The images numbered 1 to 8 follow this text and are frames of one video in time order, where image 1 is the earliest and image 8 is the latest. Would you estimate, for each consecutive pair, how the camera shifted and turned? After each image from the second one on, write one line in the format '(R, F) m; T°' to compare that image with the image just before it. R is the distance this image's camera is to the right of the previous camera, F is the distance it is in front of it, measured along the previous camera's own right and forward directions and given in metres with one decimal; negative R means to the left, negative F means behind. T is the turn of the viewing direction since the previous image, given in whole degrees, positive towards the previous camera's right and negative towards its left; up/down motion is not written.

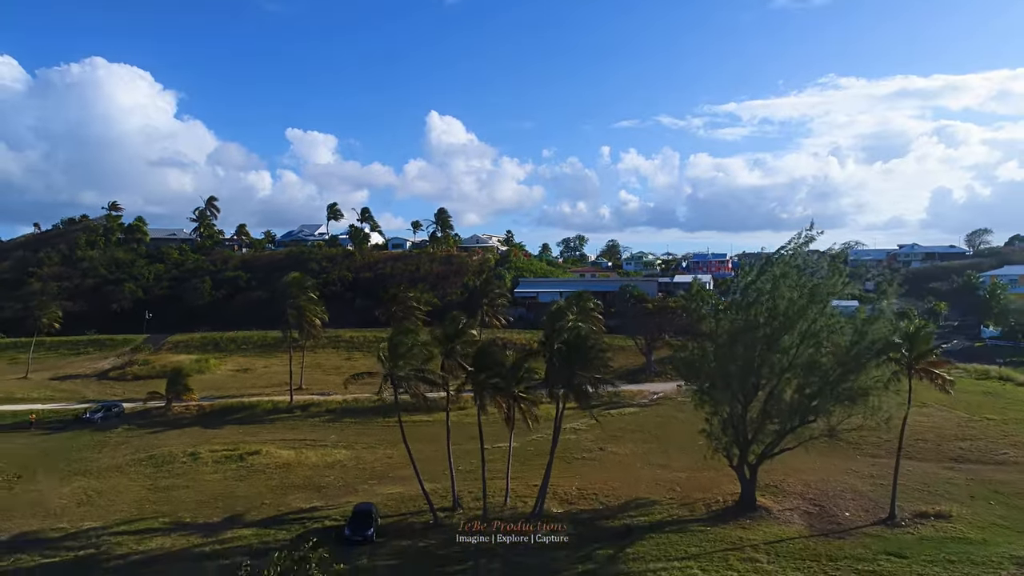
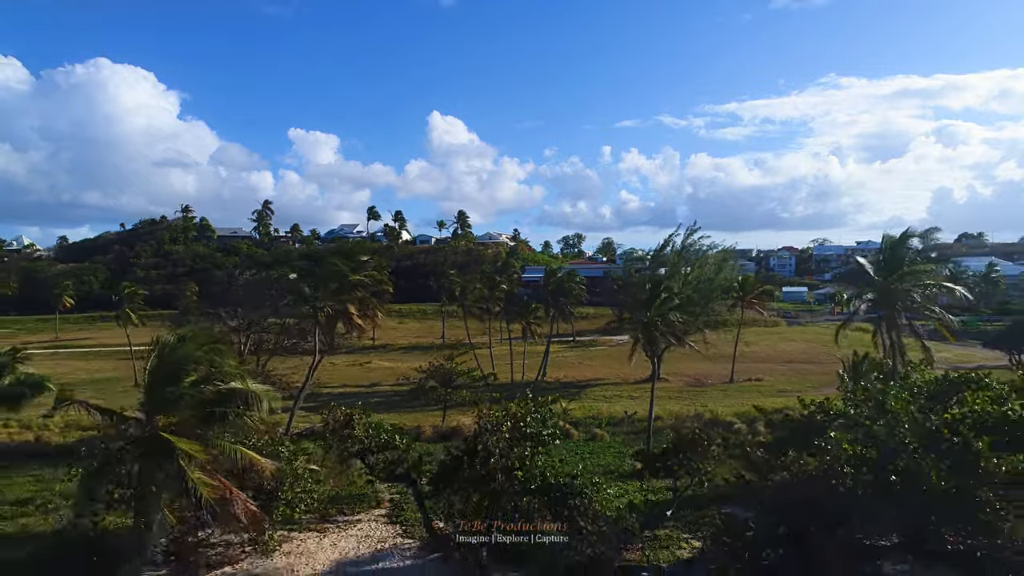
(-0.8, -19.1) m; 0°
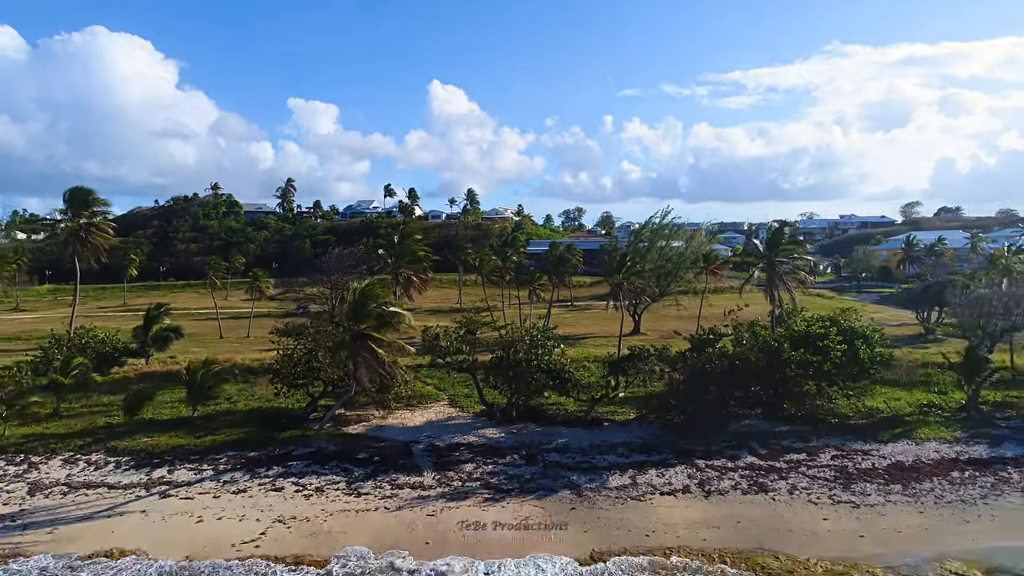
(-0.6, -10.1) m; 0°
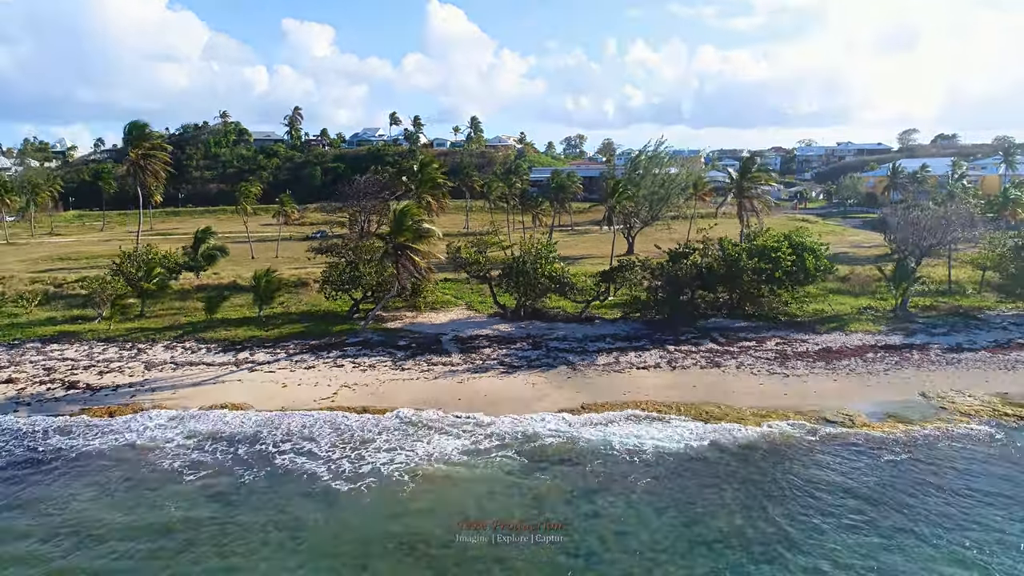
(-0.3, -5.1) m; 0°
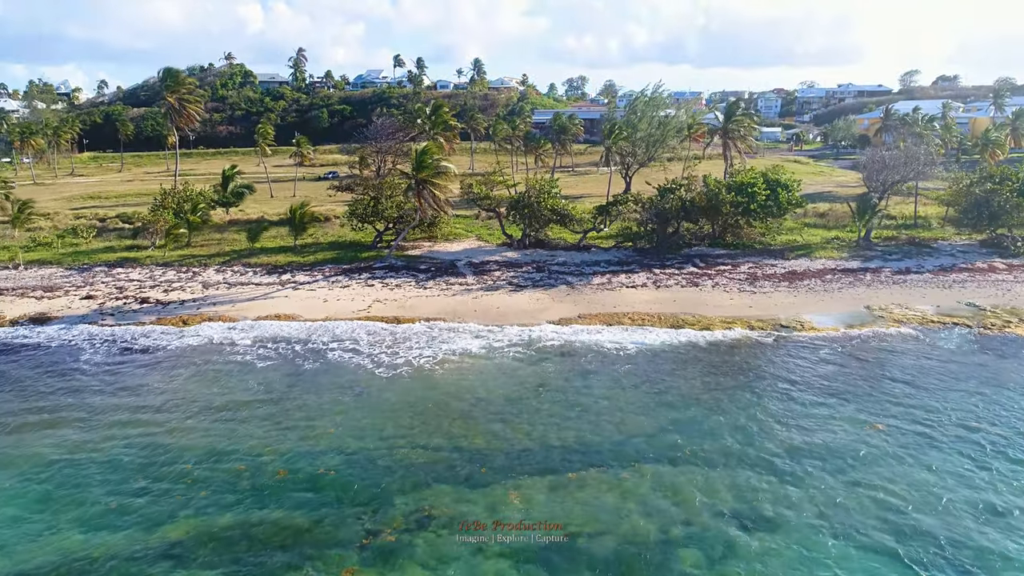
(-0.2, -3.9) m; 0°
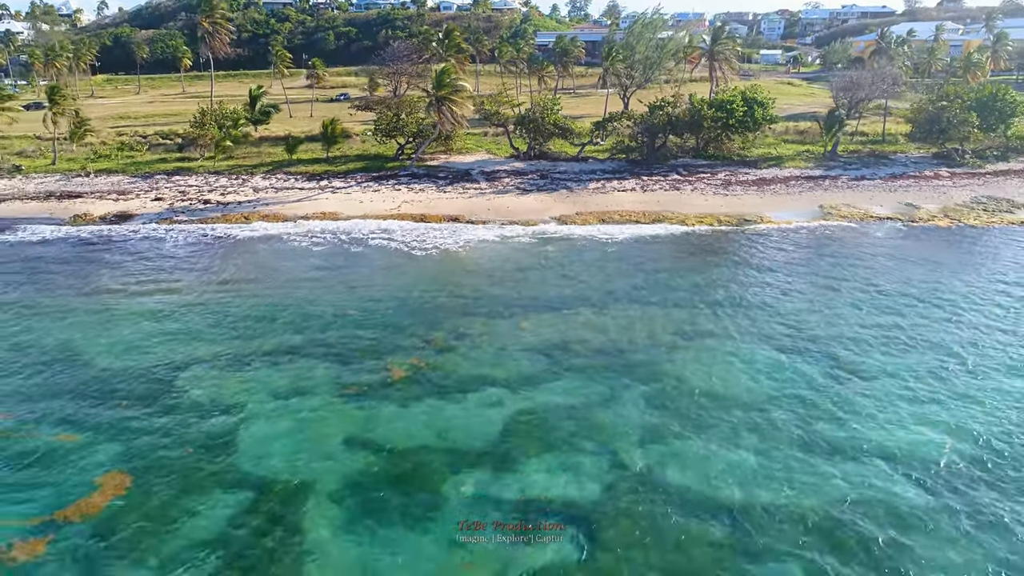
(-0.3, -4.9) m; 0°
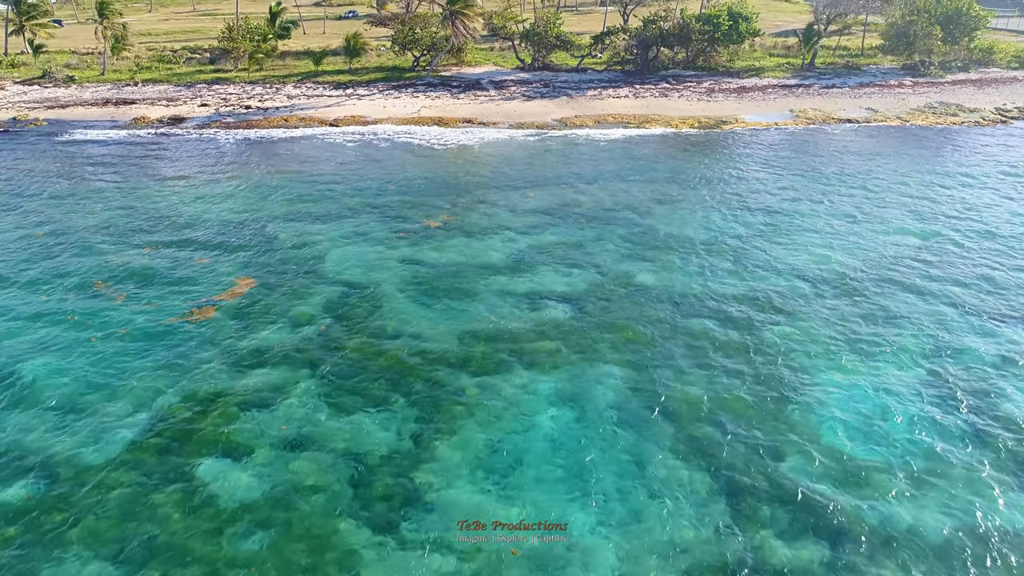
(-0.1, -4.8) m; 0°
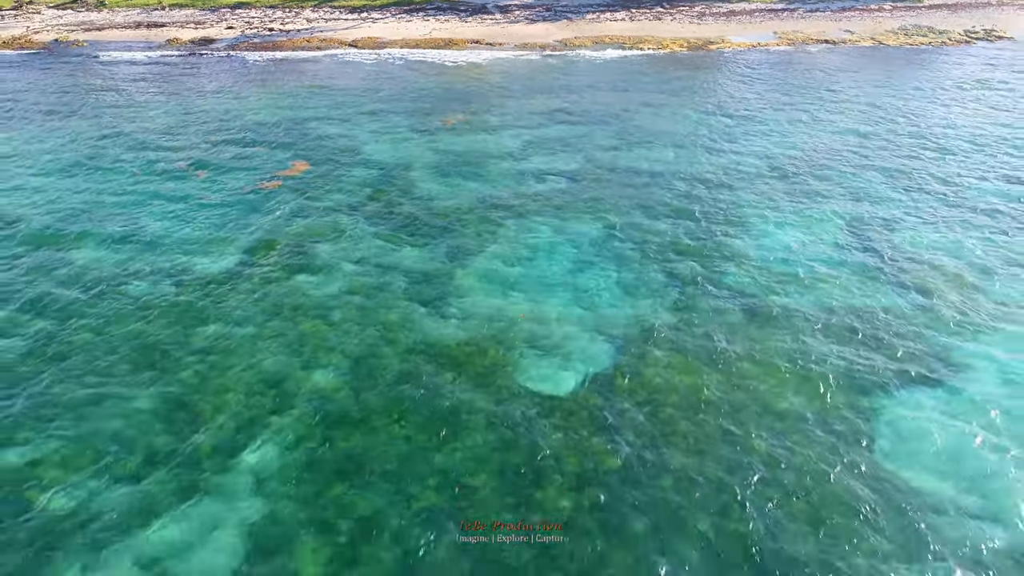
(0.0, -3.7) m; 0°
